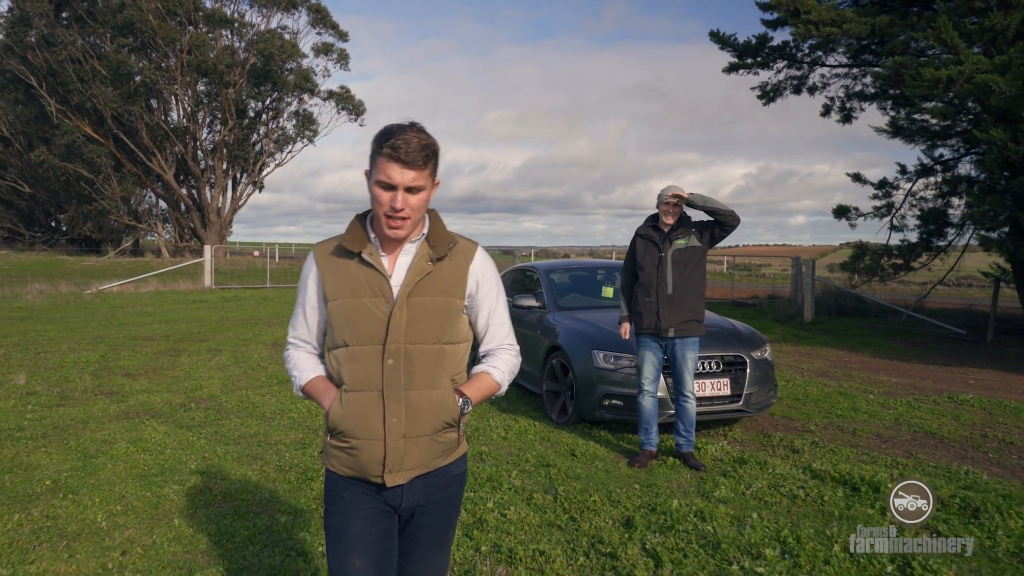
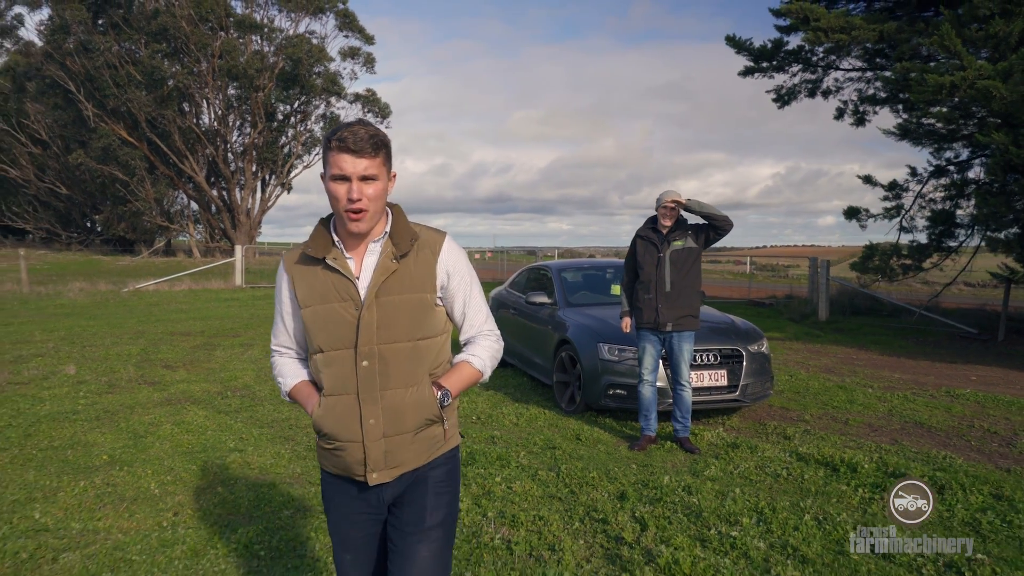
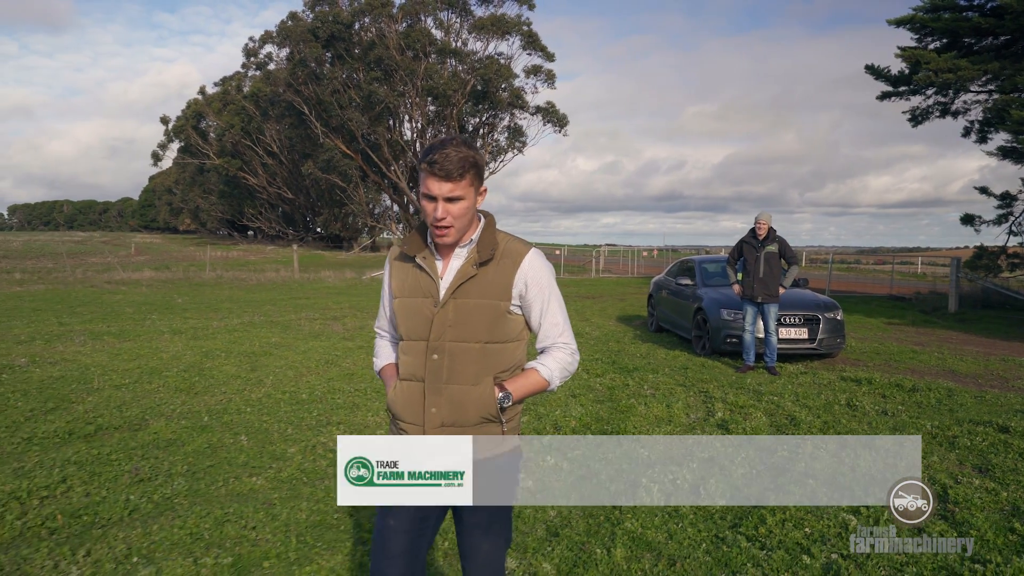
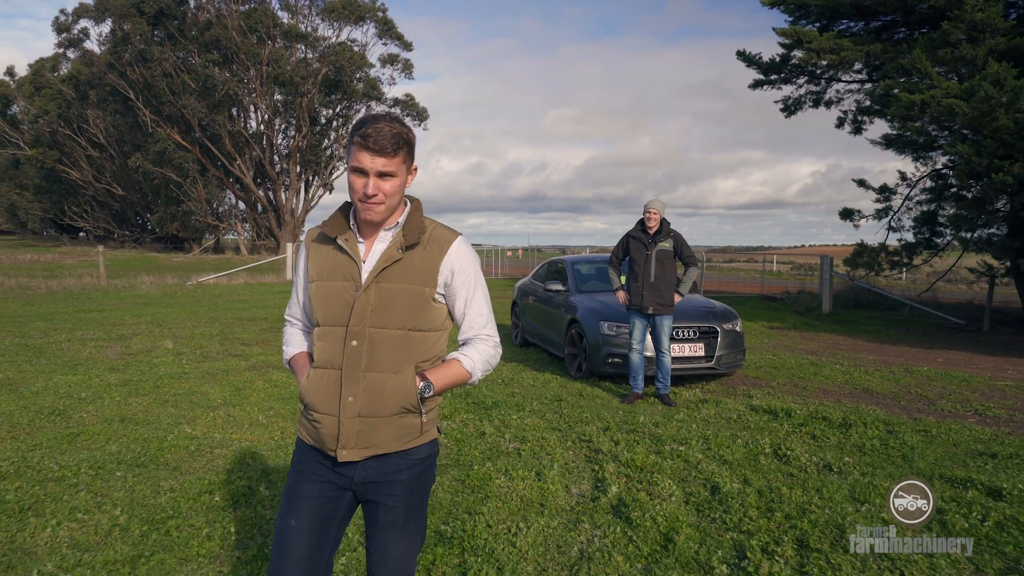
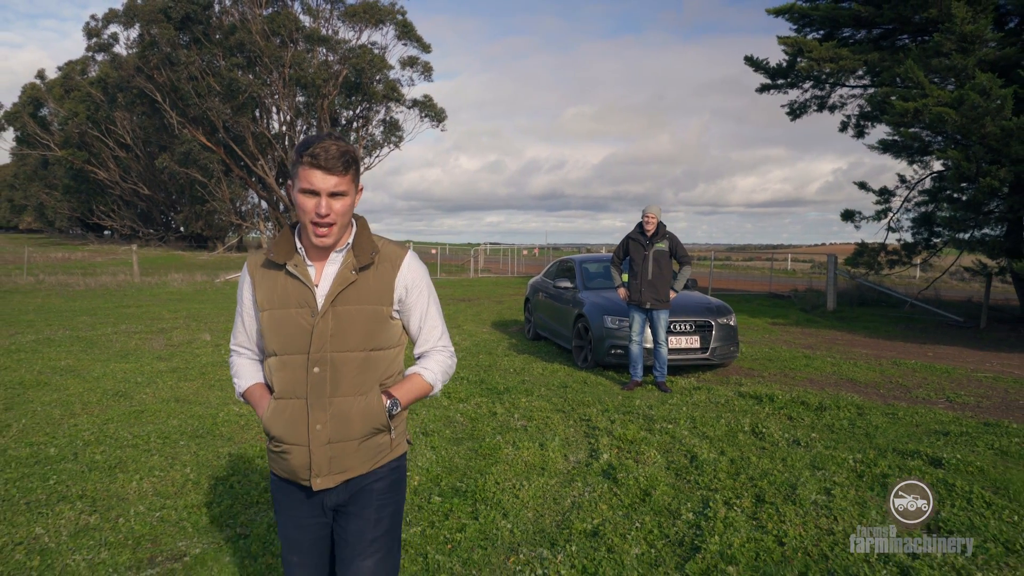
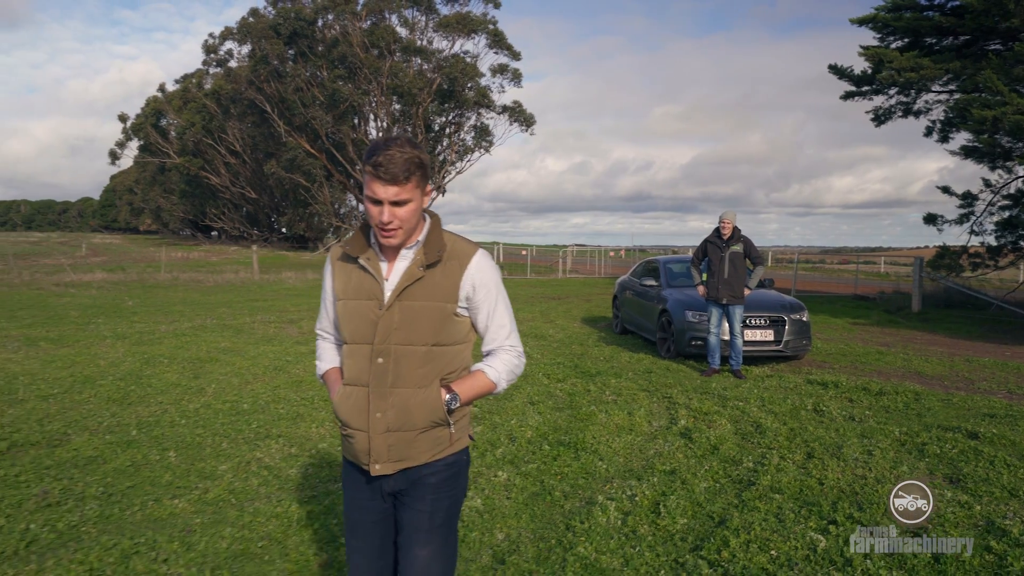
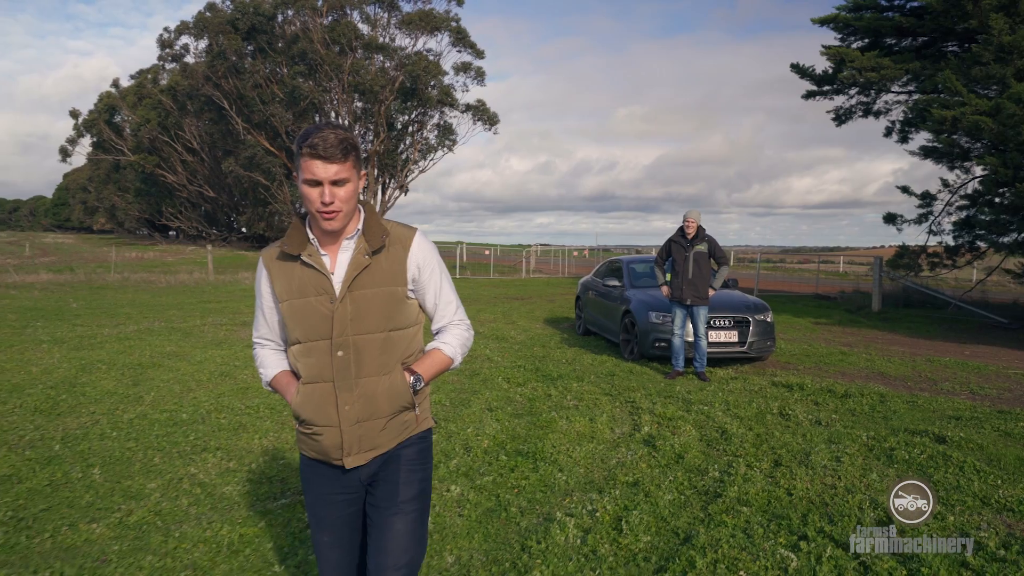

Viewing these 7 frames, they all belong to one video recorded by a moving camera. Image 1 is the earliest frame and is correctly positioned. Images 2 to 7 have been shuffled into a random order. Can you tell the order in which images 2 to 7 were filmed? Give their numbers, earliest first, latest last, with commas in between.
2, 4, 5, 7, 6, 3
